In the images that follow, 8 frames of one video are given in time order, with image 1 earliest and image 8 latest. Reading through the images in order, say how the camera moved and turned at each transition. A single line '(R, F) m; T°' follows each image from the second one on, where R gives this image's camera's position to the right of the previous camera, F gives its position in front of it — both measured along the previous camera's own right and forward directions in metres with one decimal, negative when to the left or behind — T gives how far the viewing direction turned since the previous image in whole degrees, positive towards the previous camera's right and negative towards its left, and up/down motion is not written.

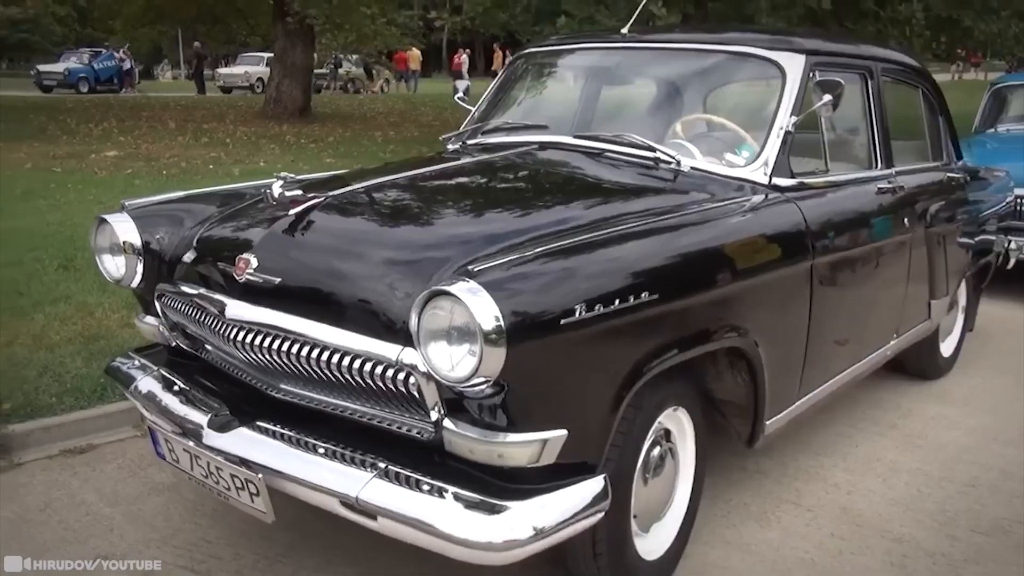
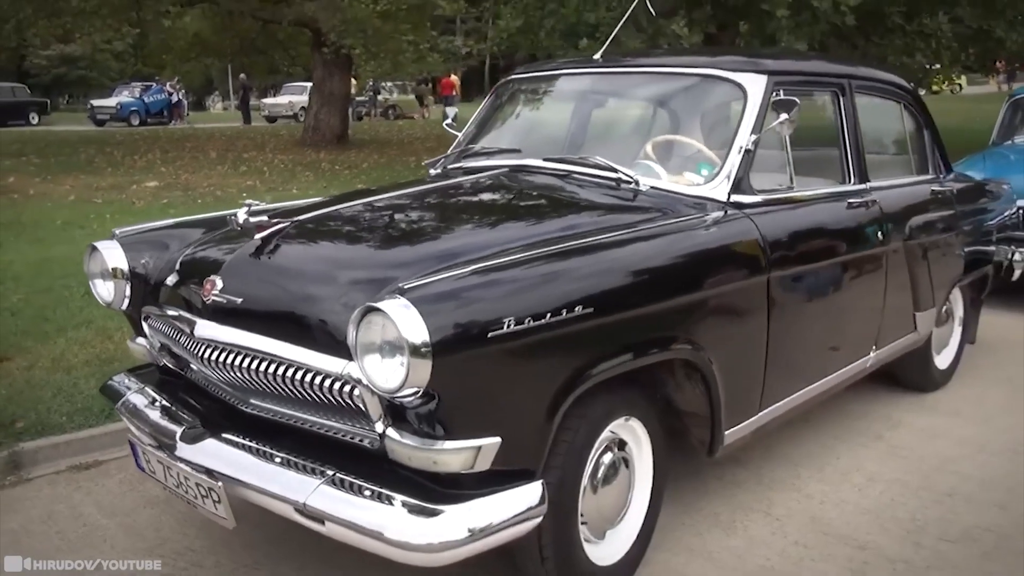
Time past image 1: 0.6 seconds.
(+0.3, -0.1) m; -3°
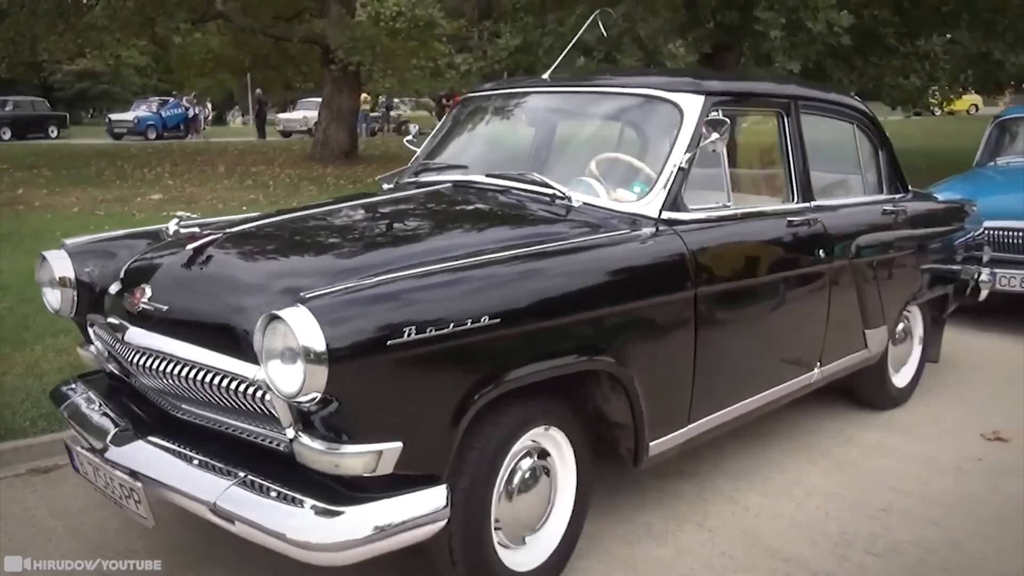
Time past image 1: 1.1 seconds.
(+0.3, -0.1) m; -1°
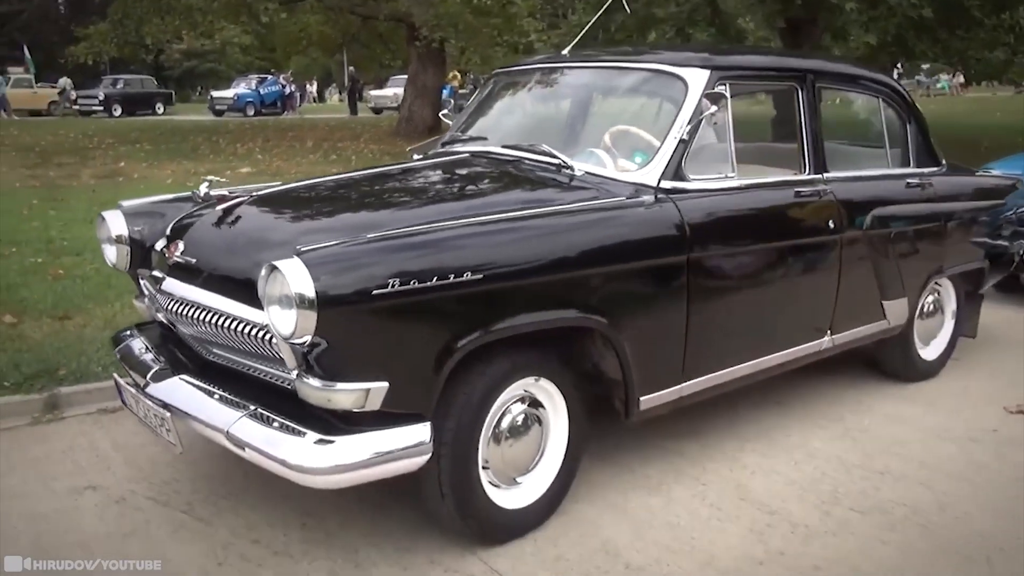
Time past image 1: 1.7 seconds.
(+0.4, -0.3) m; -6°
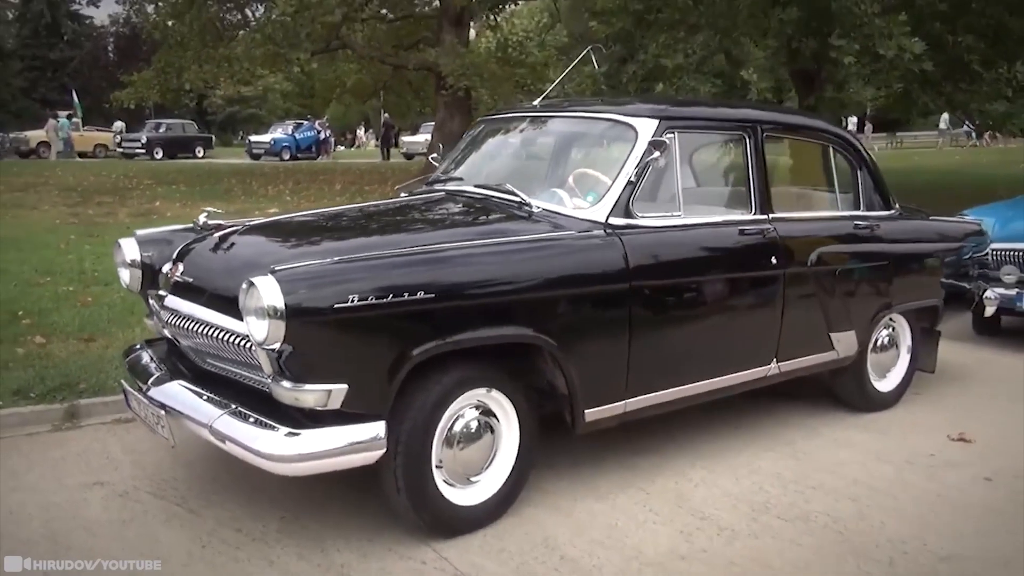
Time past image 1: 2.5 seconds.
(+0.3, -0.5) m; -2°
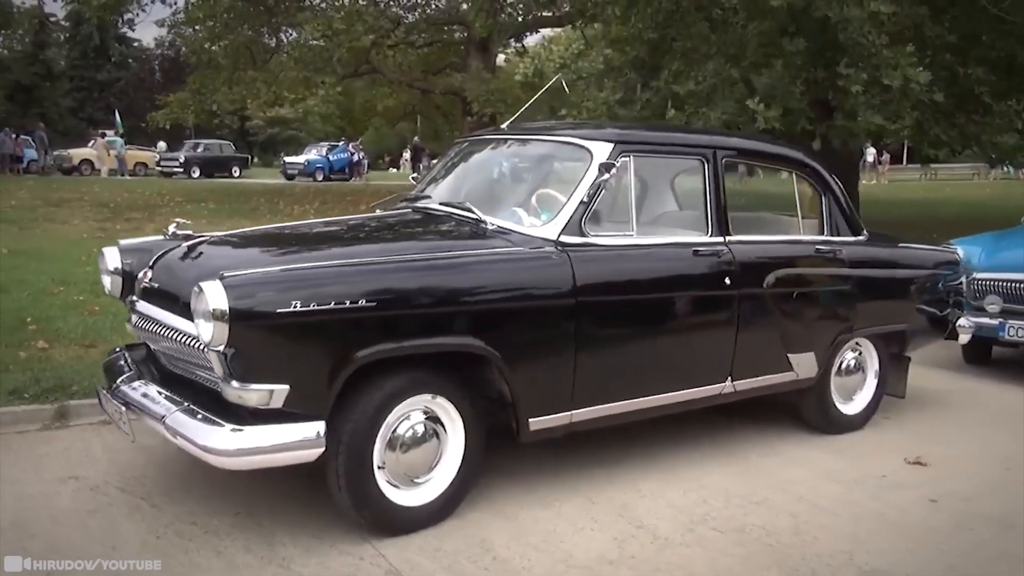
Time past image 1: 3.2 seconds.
(+0.4, -0.2) m; -2°
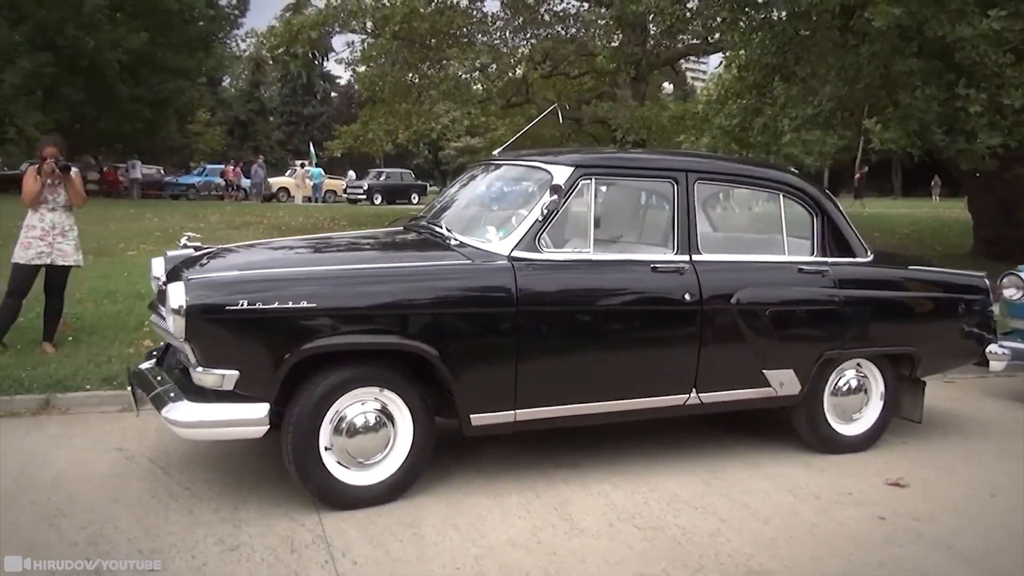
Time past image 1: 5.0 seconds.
(+1.3, -0.3) m; -12°
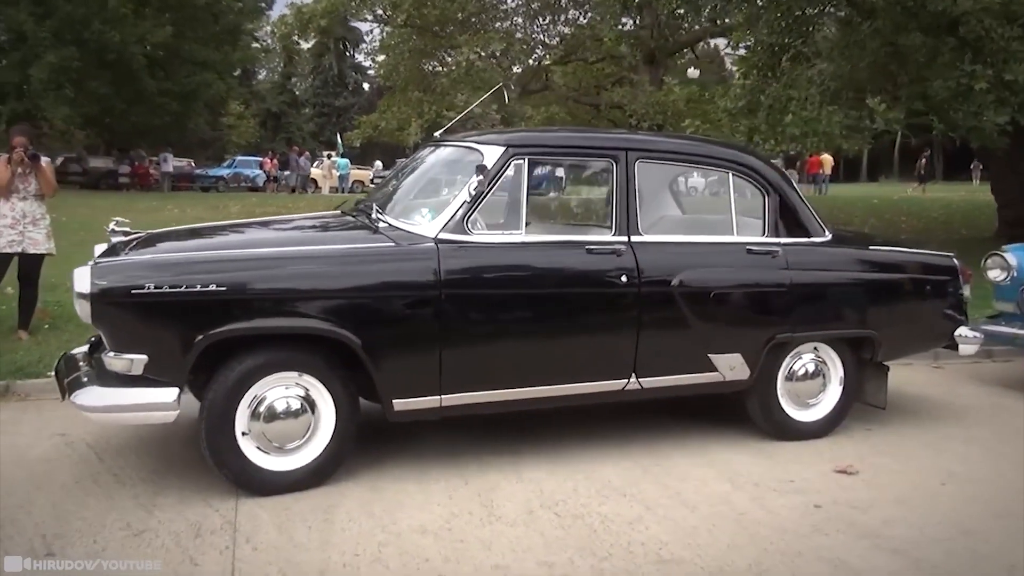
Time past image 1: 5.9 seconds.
(+0.6, +0.1) m; -2°
